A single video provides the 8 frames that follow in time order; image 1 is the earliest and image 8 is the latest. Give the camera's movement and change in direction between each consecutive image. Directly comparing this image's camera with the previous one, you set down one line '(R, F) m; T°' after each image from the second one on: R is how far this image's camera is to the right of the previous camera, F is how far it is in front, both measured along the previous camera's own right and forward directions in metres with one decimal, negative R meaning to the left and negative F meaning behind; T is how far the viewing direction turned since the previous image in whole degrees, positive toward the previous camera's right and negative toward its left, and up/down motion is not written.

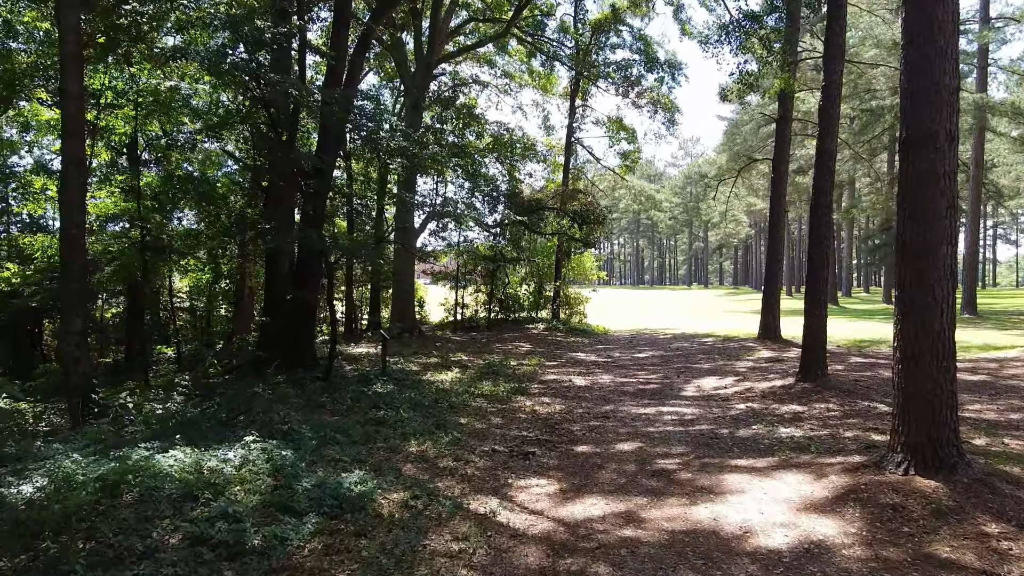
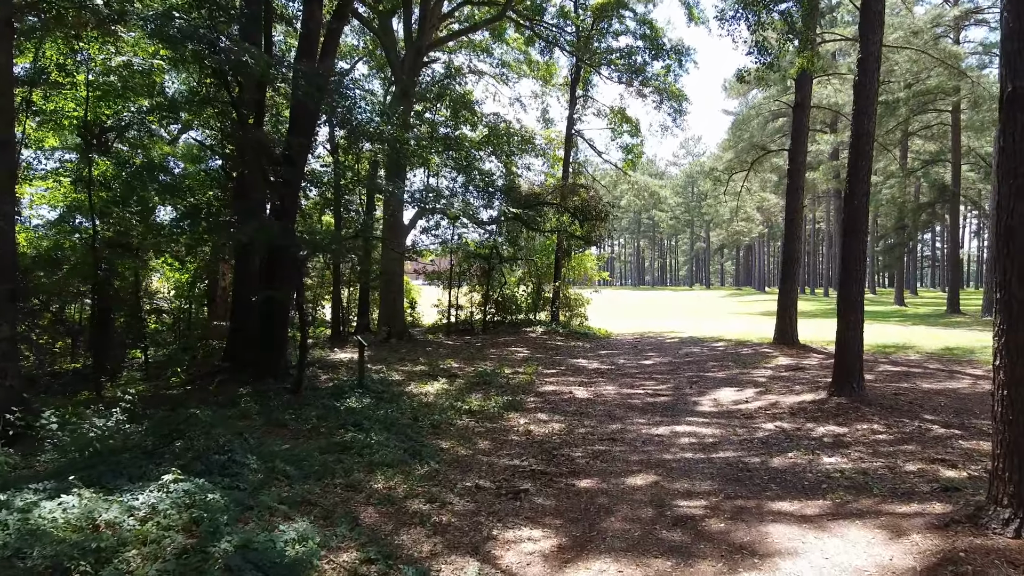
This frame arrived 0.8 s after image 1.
(+0.1, +0.9) m; 0°
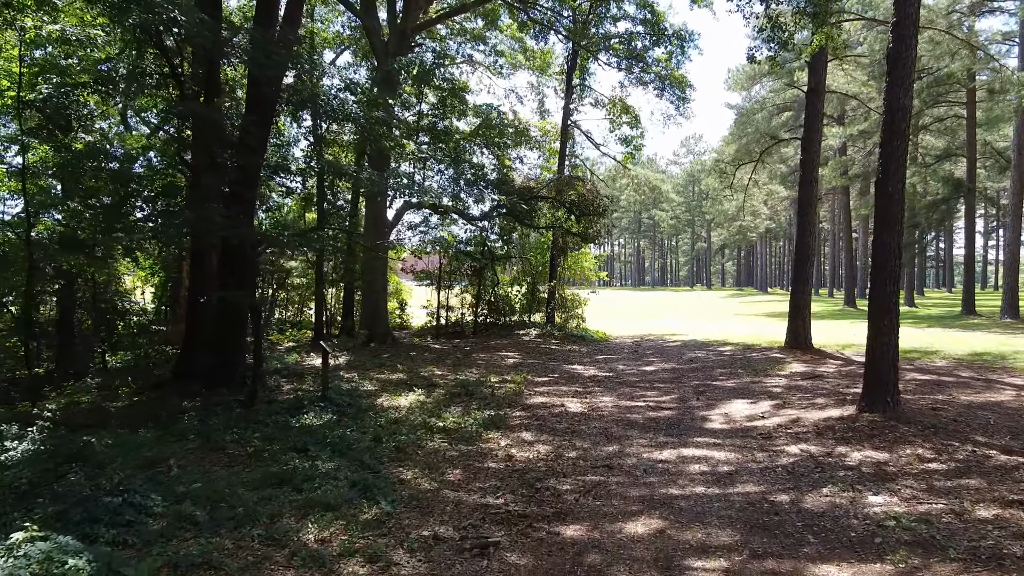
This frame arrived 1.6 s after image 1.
(+0.1, +0.9) m; 0°
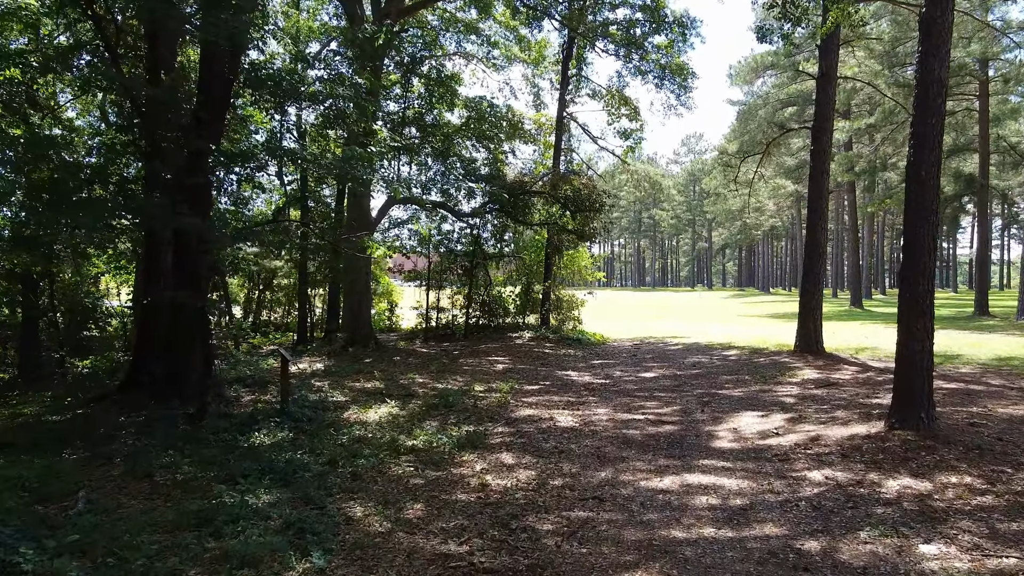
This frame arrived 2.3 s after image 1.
(+0.1, +0.7) m; 0°
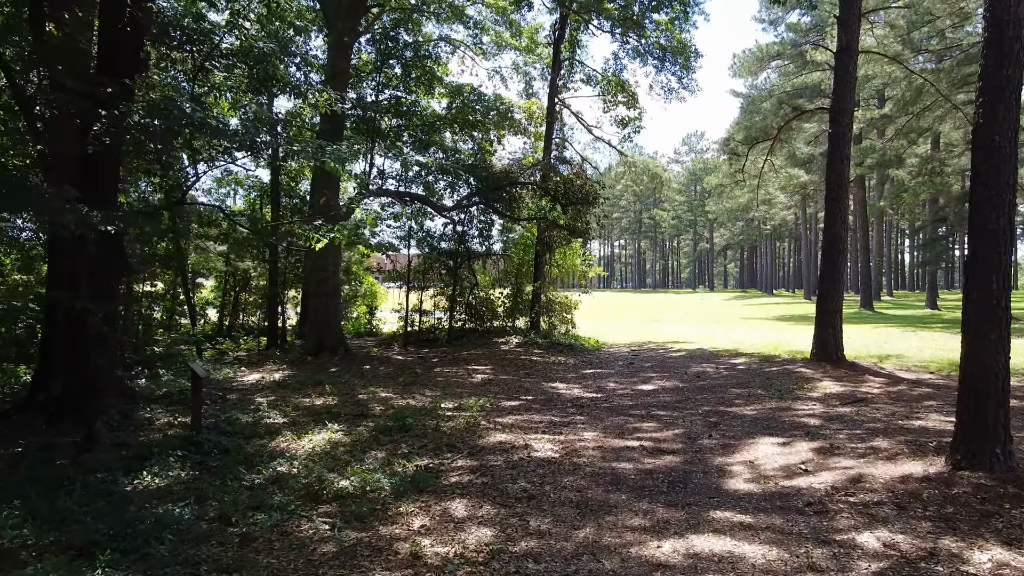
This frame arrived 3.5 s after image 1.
(+0.2, +1.1) m; 0°
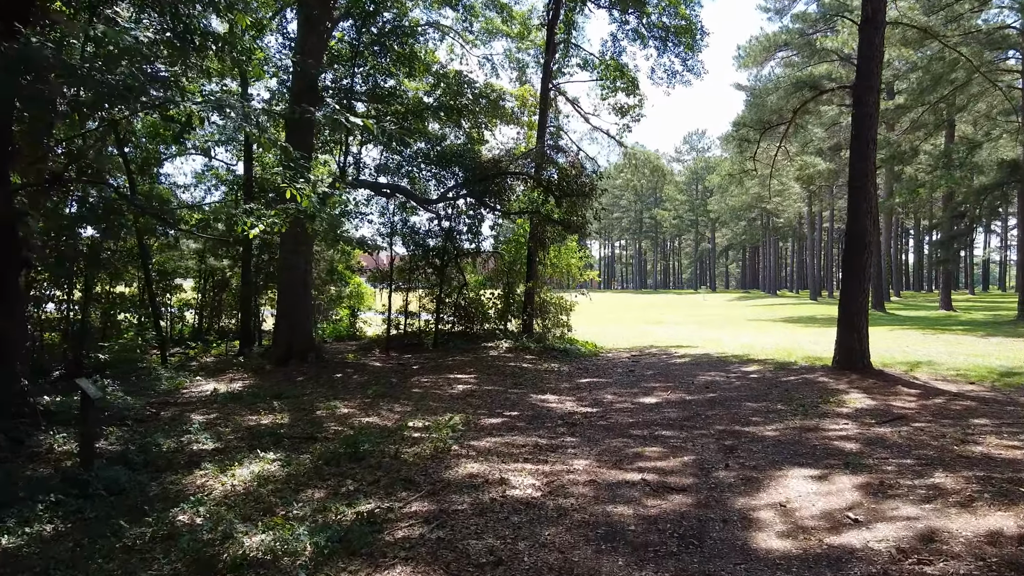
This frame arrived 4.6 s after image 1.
(+0.1, +1.0) m; 0°
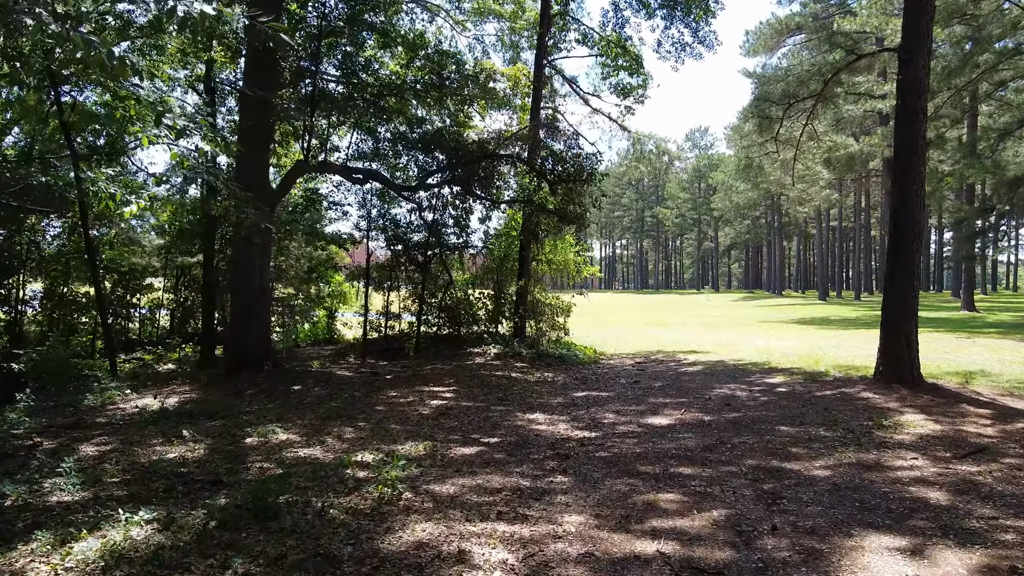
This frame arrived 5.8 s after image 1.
(+0.1, +1.2) m; 0°
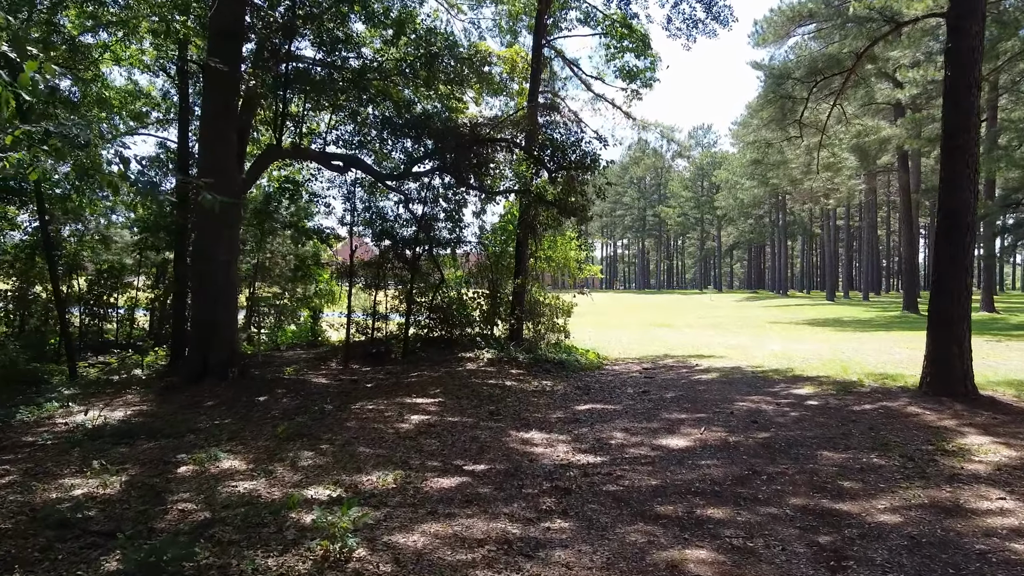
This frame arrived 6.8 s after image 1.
(+0.1, +0.9) m; 0°
